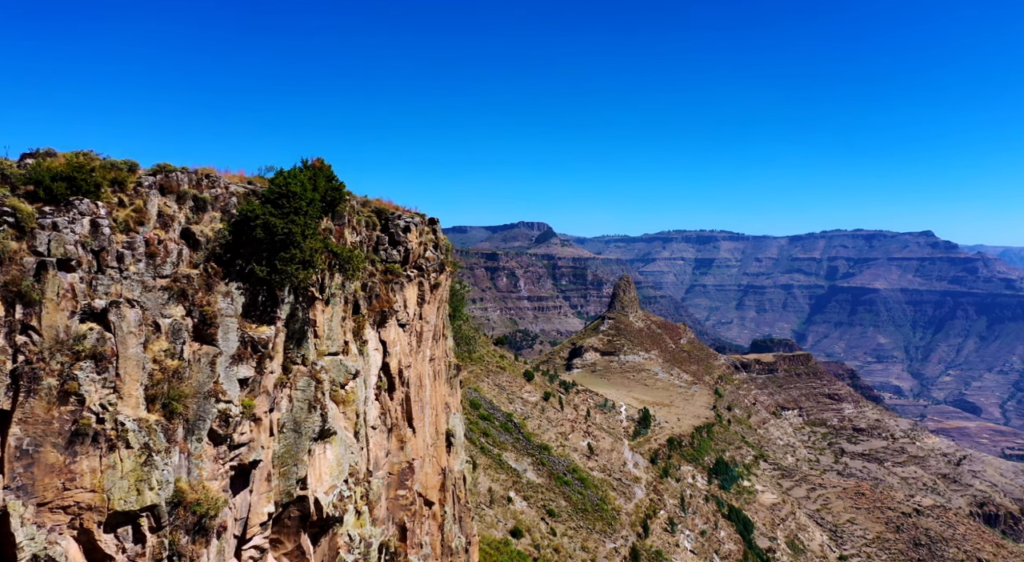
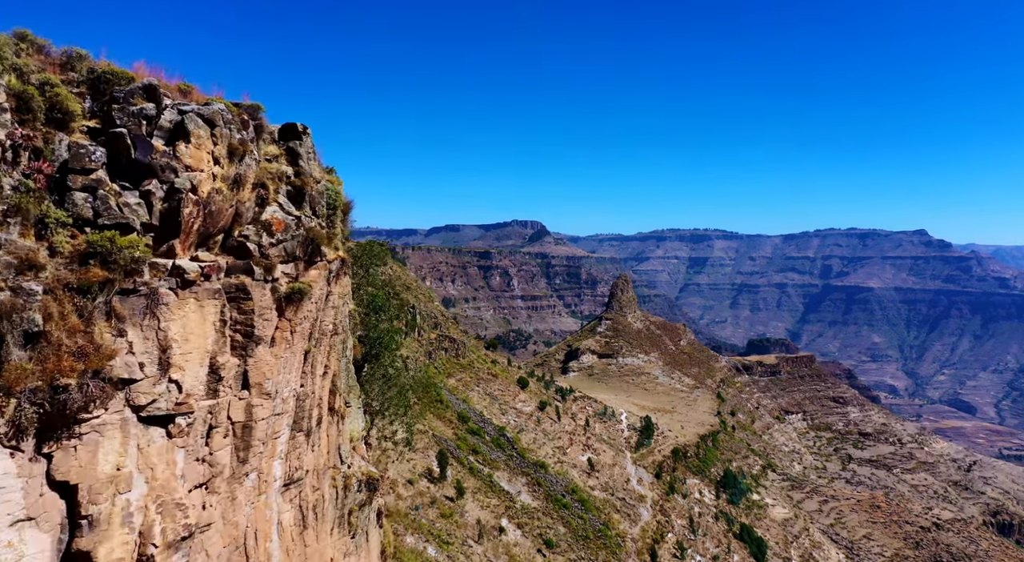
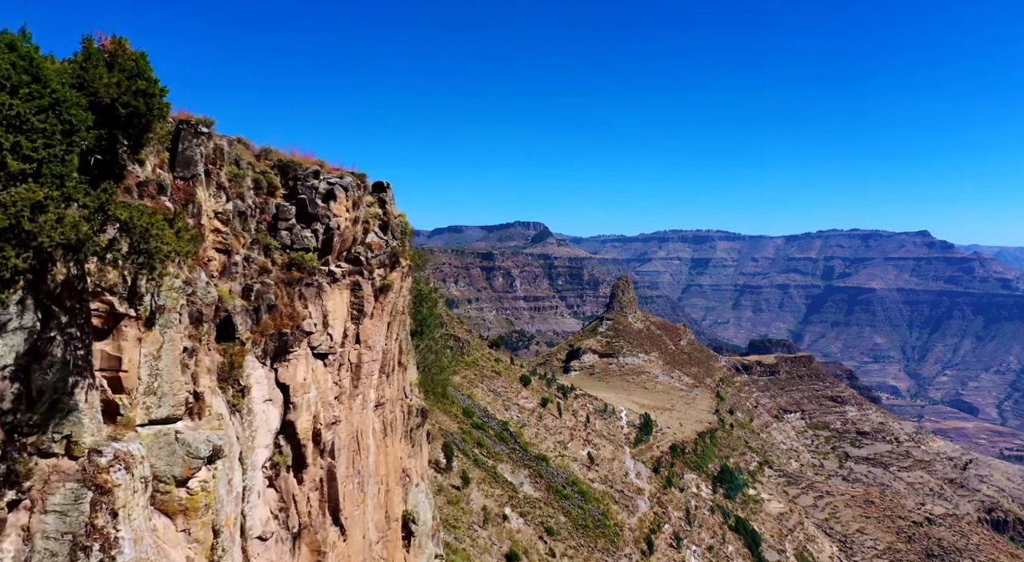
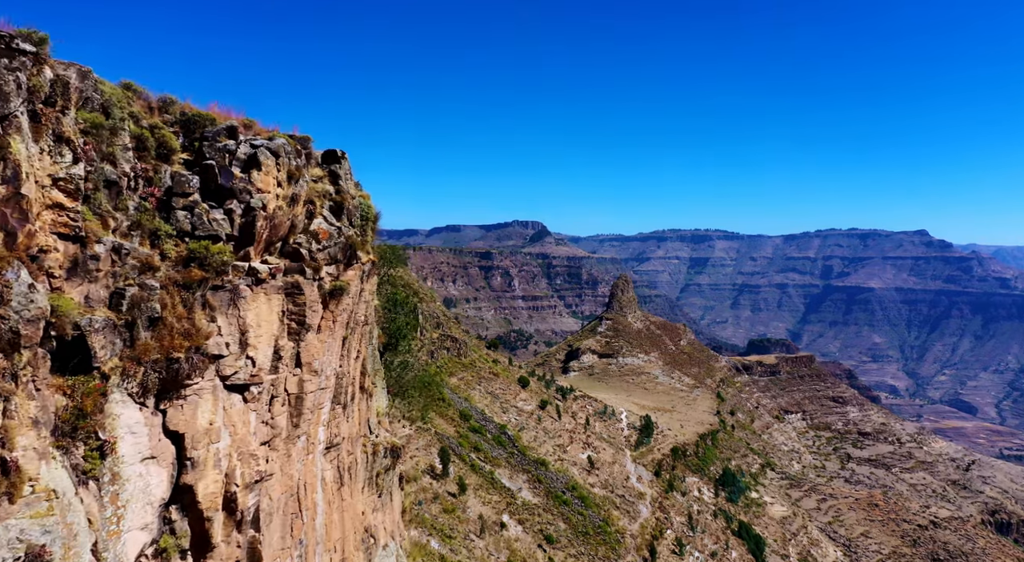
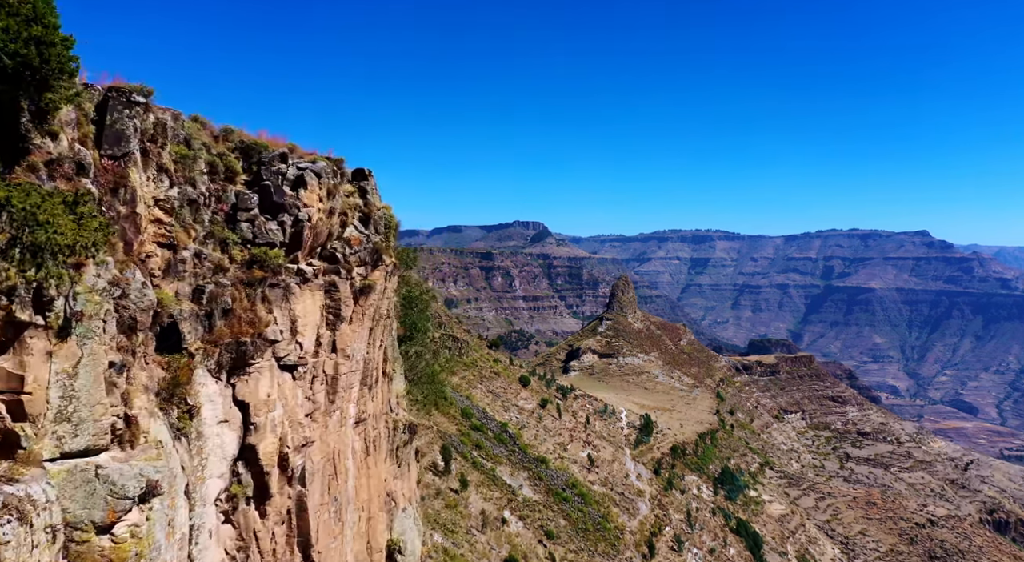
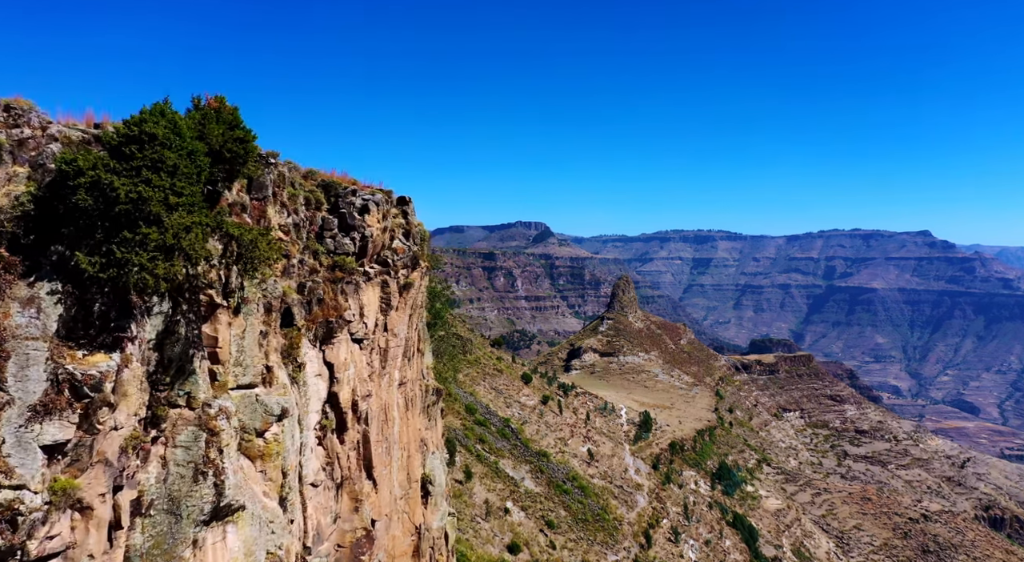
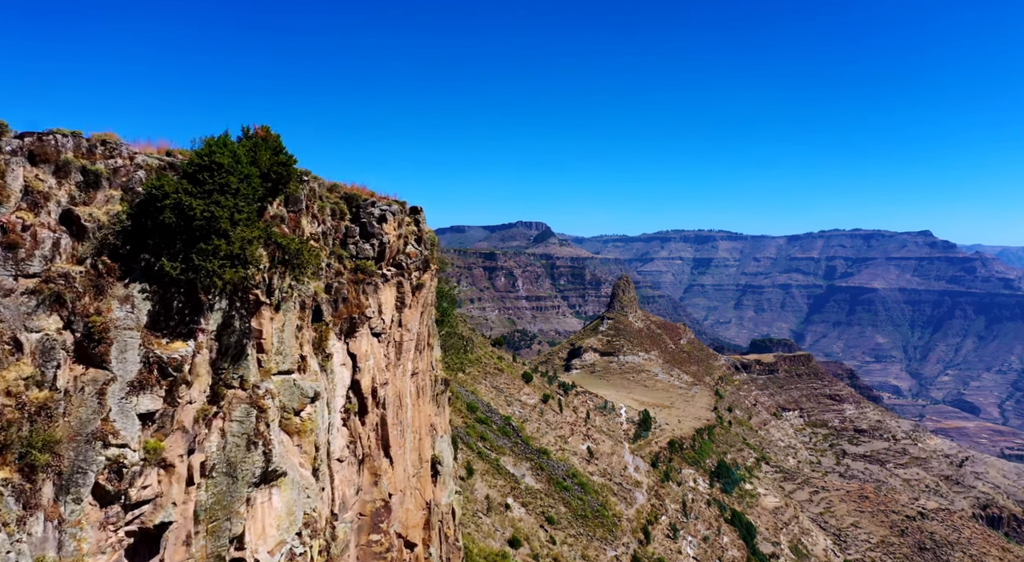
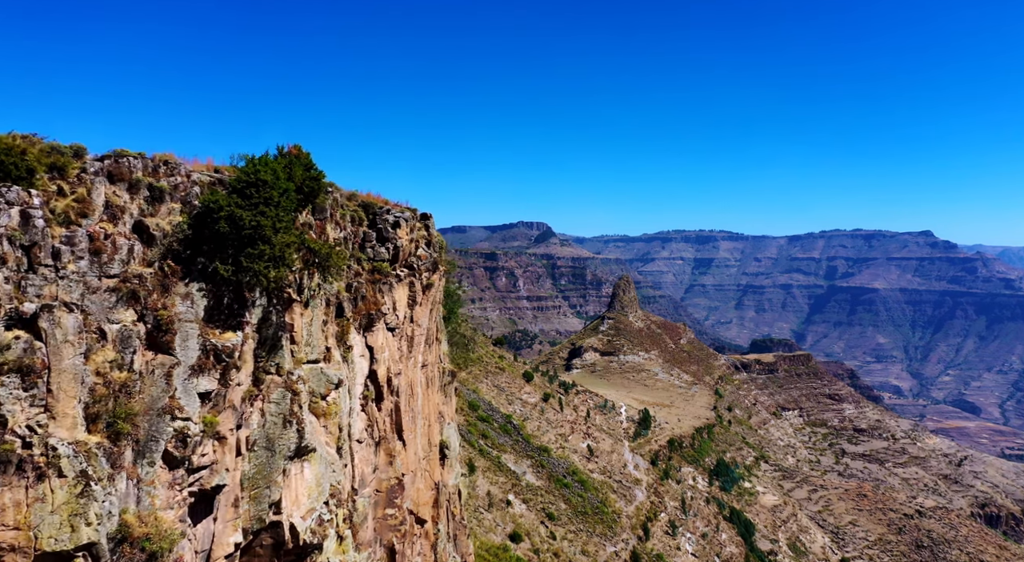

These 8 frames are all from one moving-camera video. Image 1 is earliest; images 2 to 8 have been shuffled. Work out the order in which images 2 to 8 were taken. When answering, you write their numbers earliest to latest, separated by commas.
8, 7, 6, 3, 5, 4, 2
